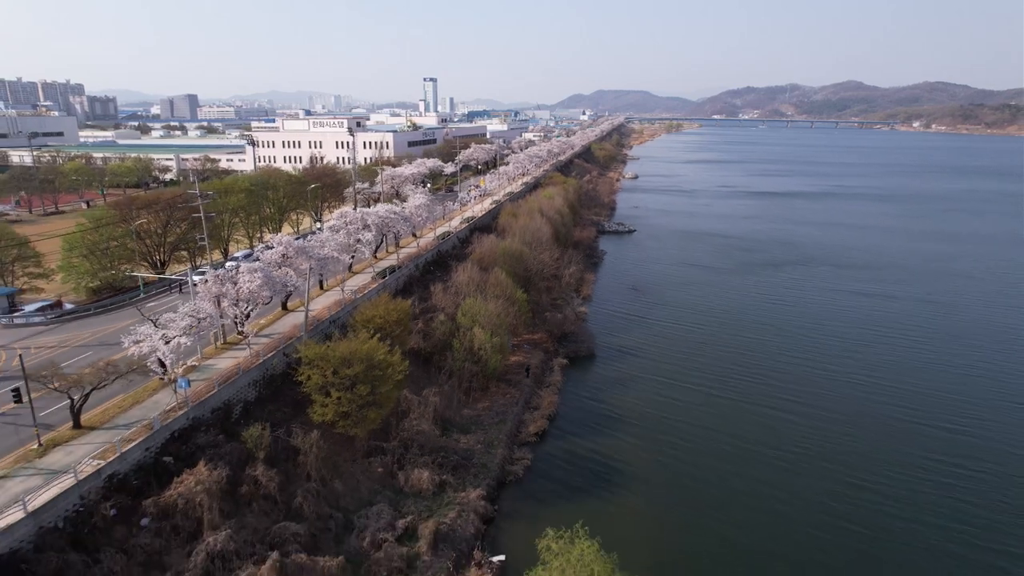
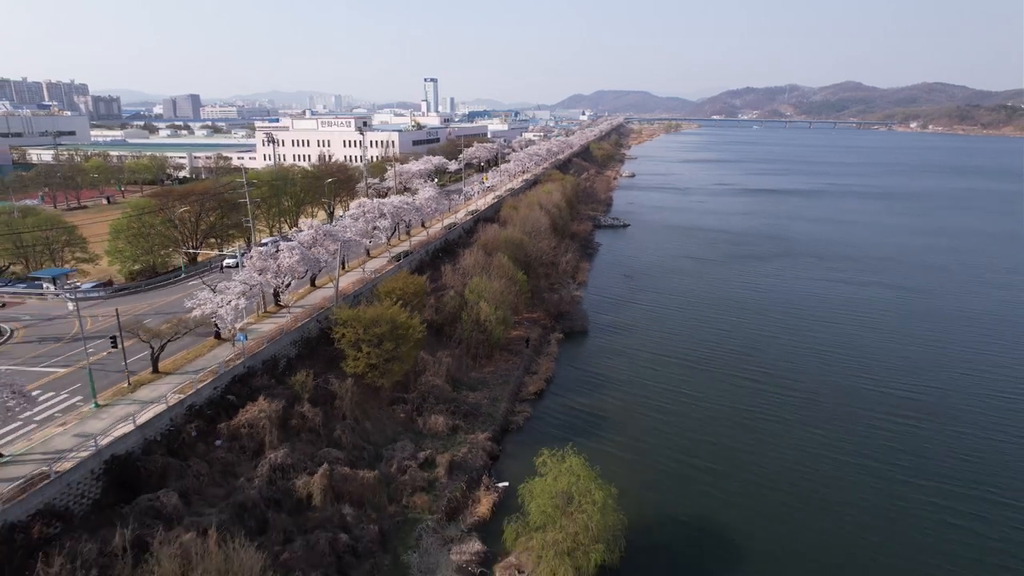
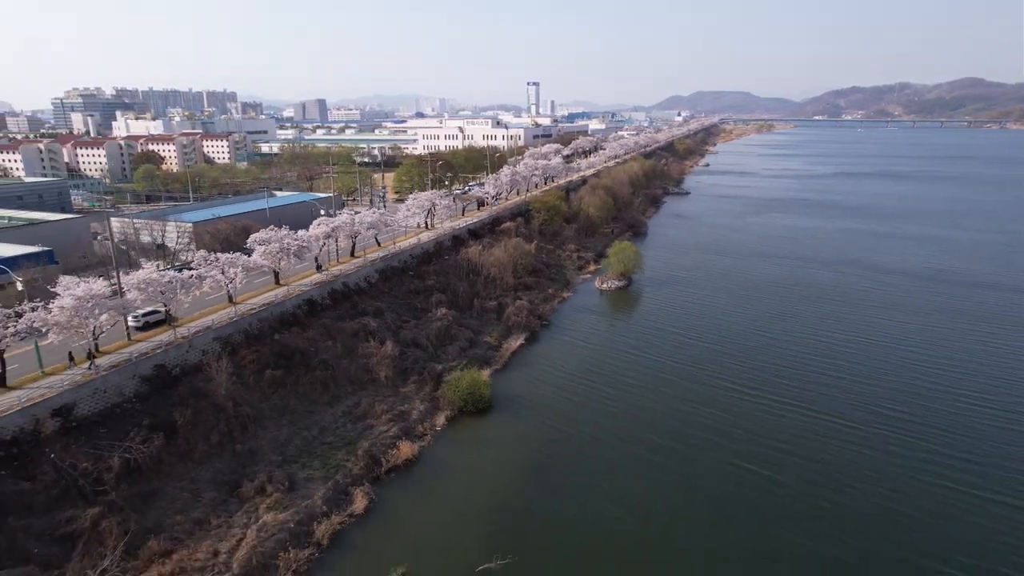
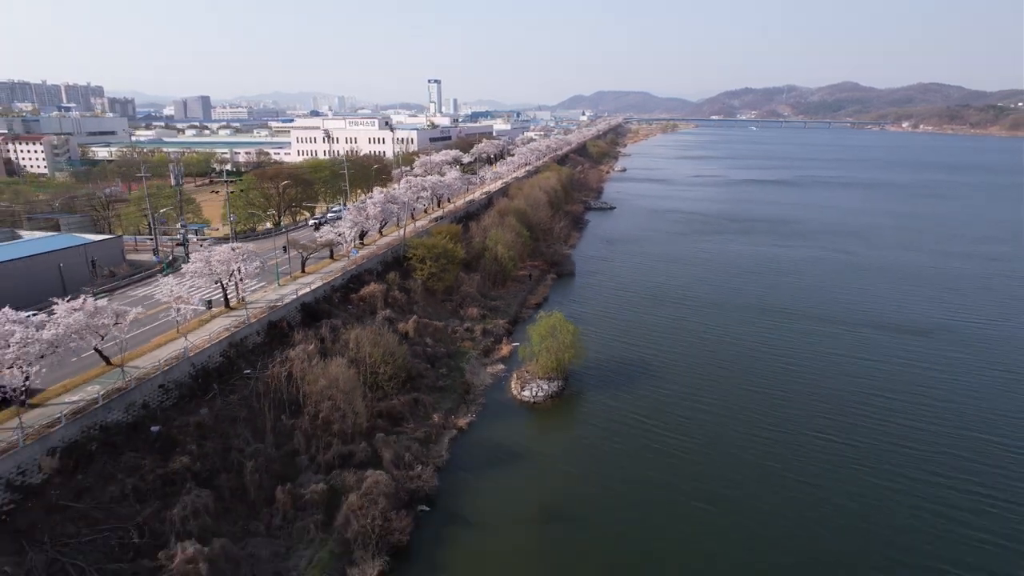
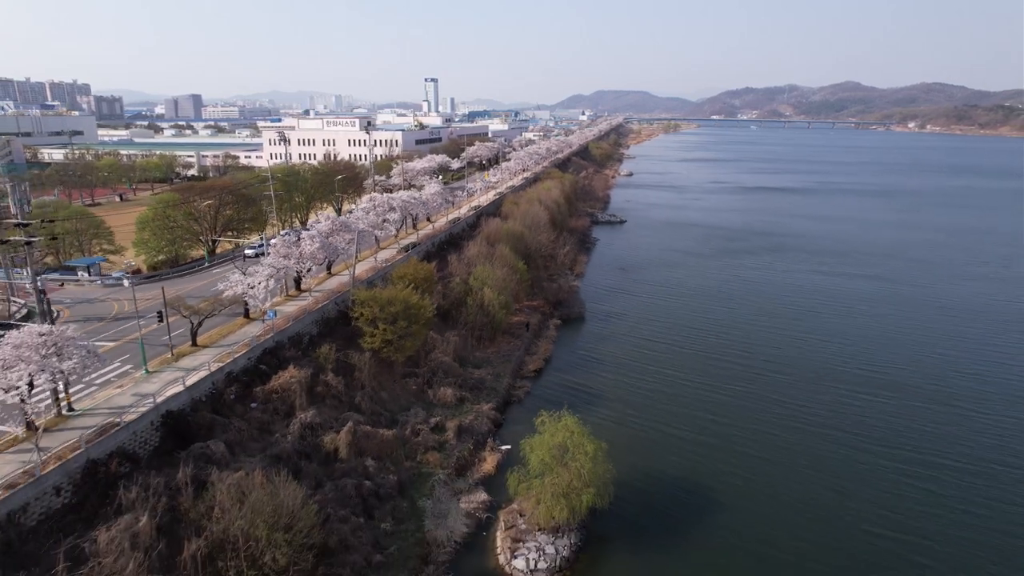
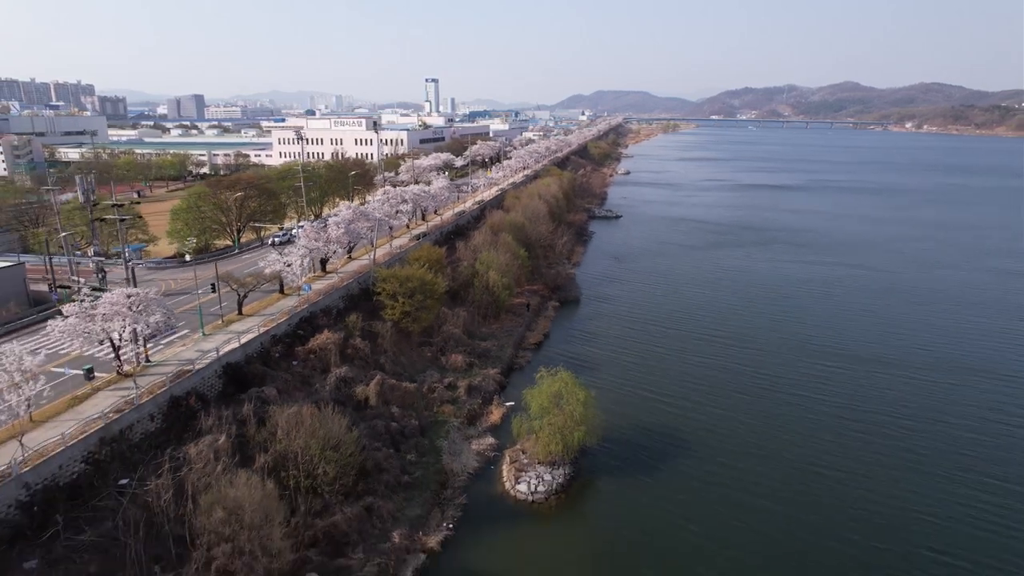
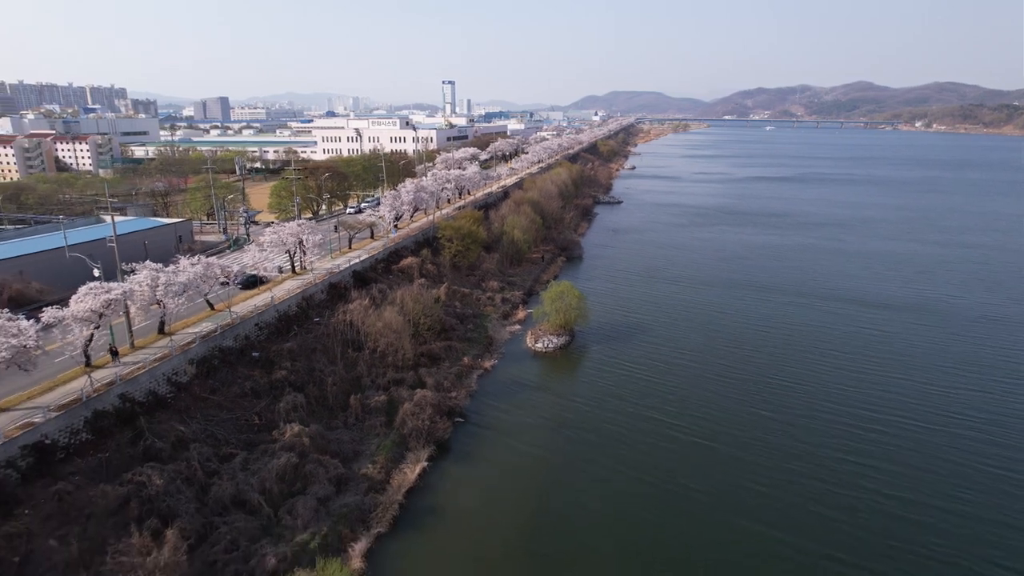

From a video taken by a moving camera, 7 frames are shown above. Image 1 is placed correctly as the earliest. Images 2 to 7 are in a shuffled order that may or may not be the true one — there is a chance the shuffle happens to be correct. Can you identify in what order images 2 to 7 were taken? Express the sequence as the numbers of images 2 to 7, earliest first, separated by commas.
2, 5, 6, 4, 7, 3
